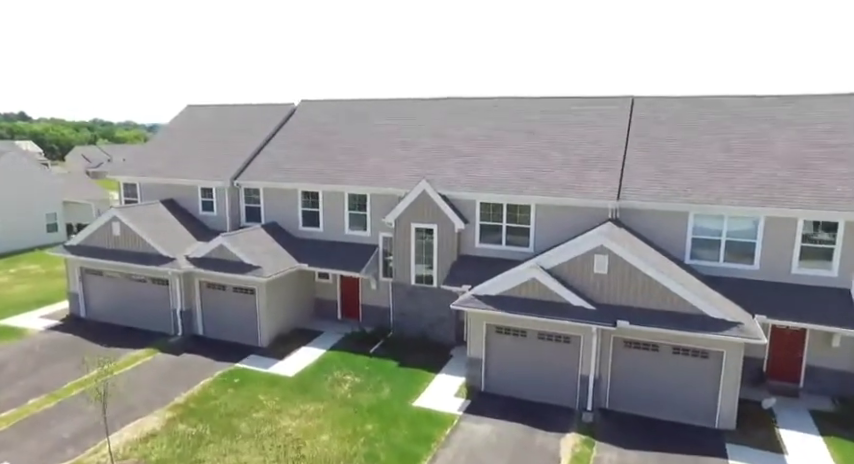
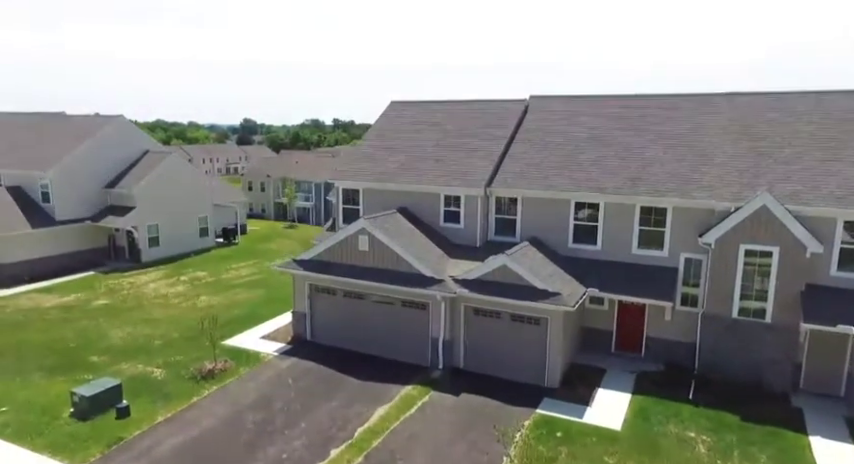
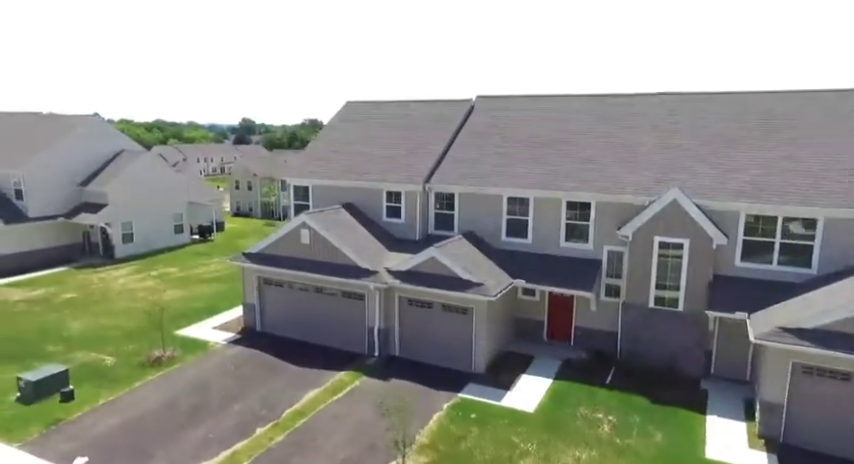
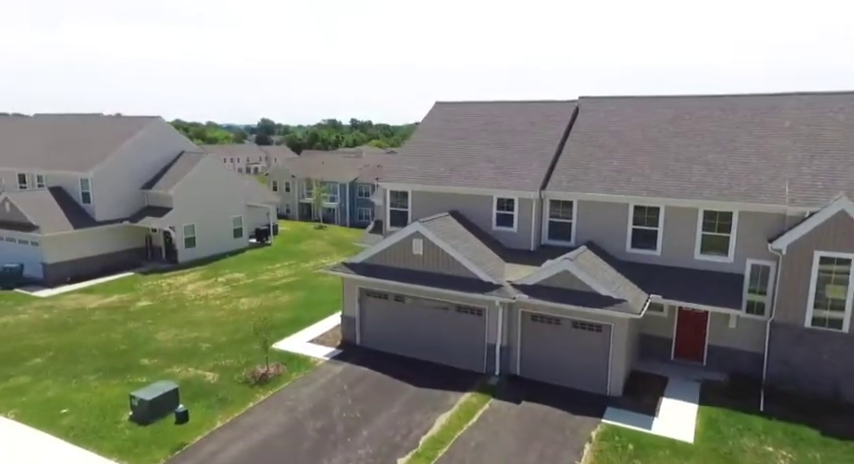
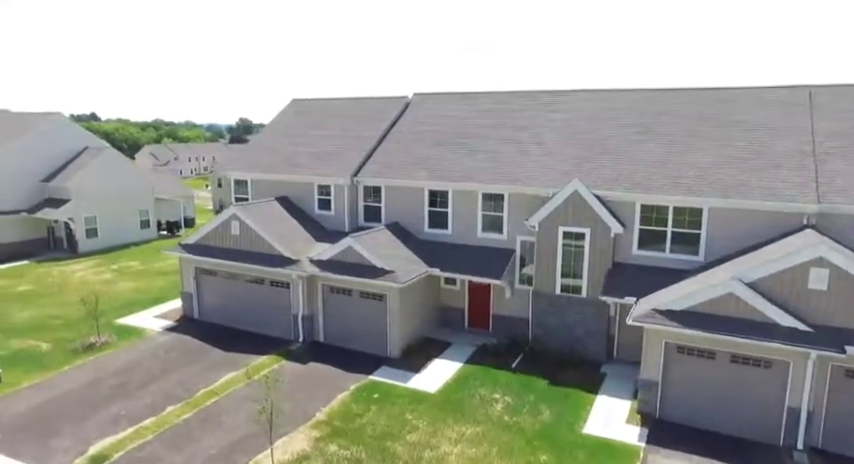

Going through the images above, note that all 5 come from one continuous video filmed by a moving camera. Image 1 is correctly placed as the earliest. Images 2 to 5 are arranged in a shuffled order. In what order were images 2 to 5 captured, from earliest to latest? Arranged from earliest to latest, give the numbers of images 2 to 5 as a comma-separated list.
5, 3, 2, 4
